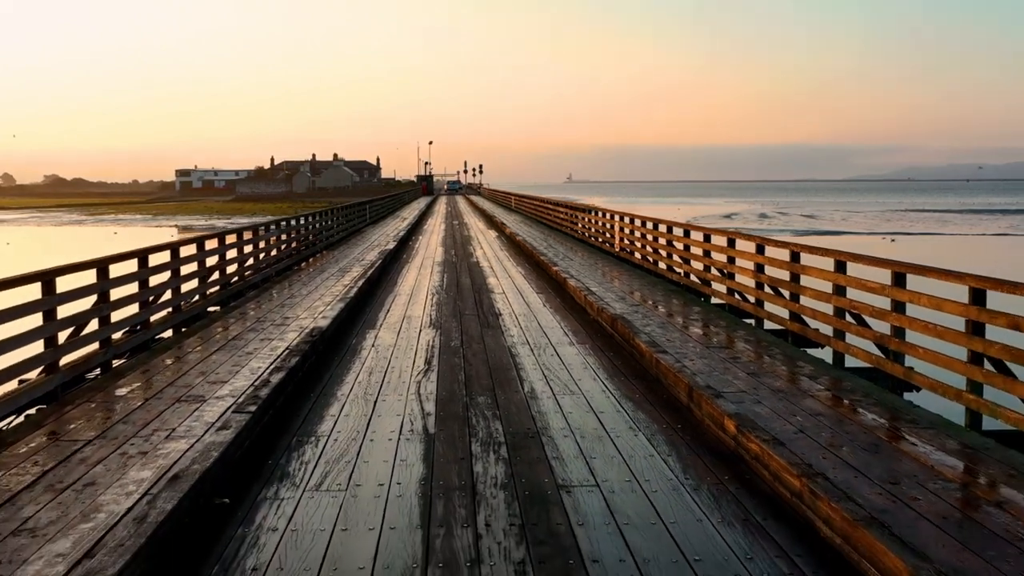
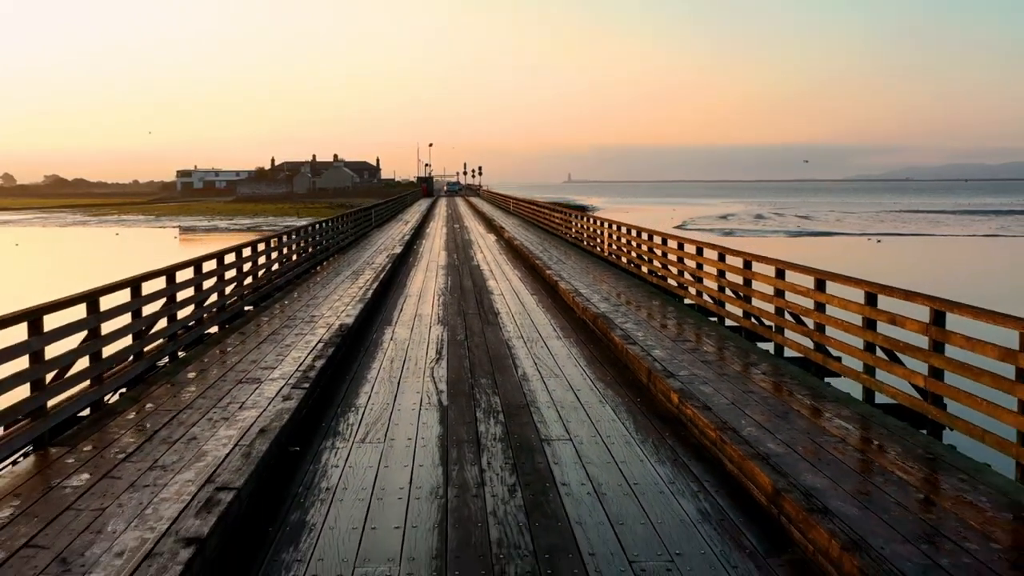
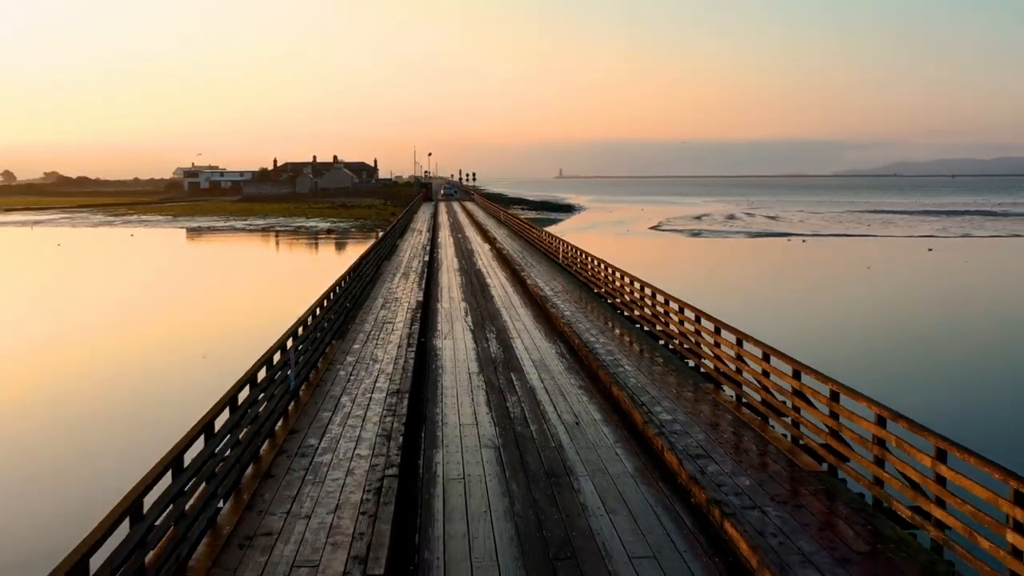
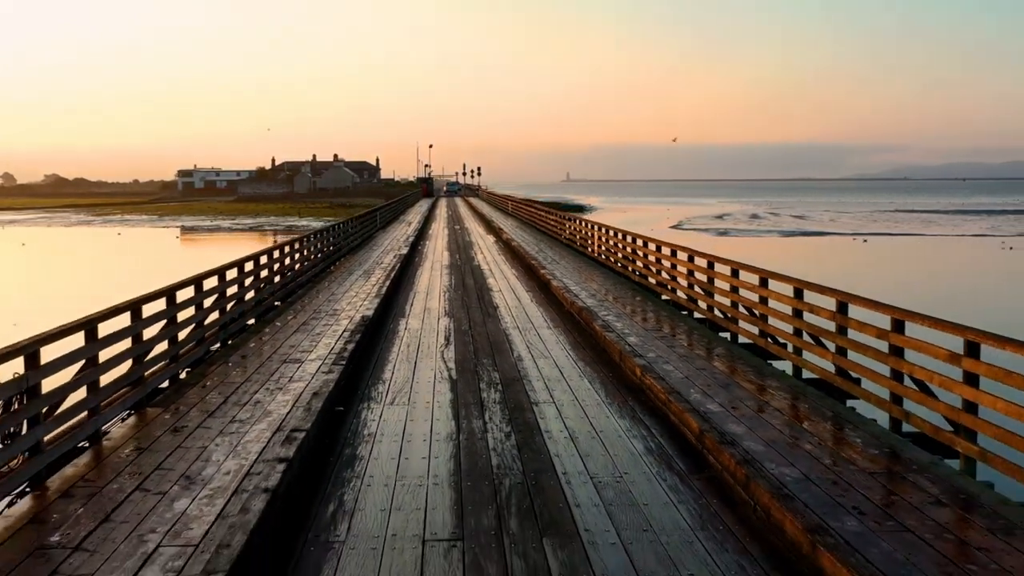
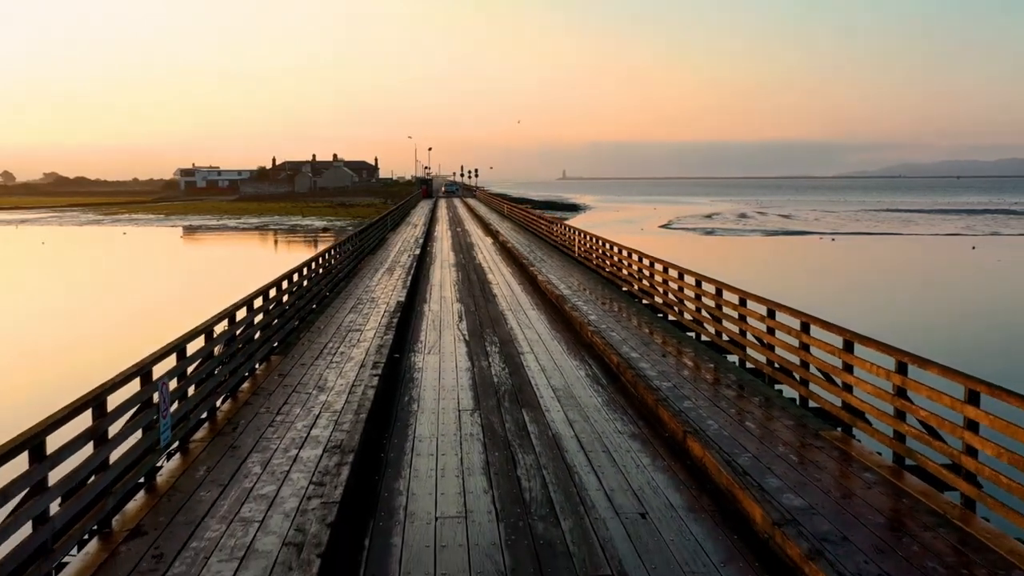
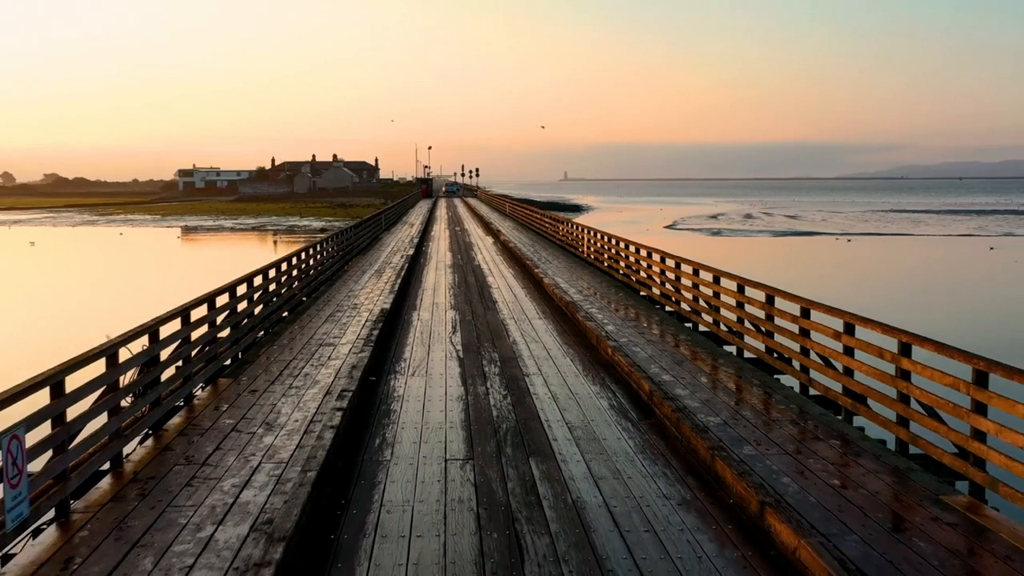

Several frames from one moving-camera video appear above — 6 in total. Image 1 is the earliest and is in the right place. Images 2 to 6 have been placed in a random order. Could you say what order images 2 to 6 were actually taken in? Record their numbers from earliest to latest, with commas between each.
2, 4, 6, 5, 3
